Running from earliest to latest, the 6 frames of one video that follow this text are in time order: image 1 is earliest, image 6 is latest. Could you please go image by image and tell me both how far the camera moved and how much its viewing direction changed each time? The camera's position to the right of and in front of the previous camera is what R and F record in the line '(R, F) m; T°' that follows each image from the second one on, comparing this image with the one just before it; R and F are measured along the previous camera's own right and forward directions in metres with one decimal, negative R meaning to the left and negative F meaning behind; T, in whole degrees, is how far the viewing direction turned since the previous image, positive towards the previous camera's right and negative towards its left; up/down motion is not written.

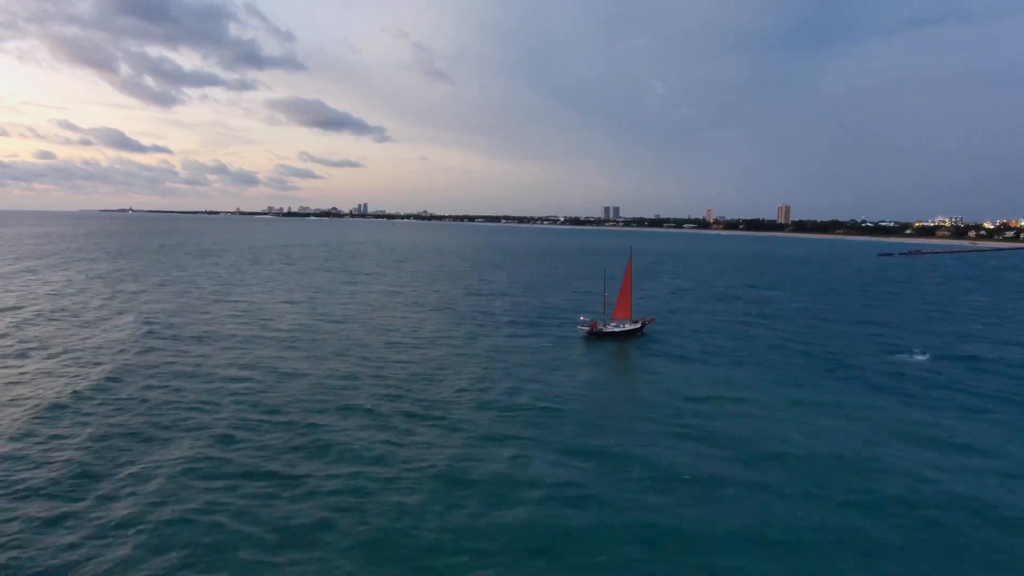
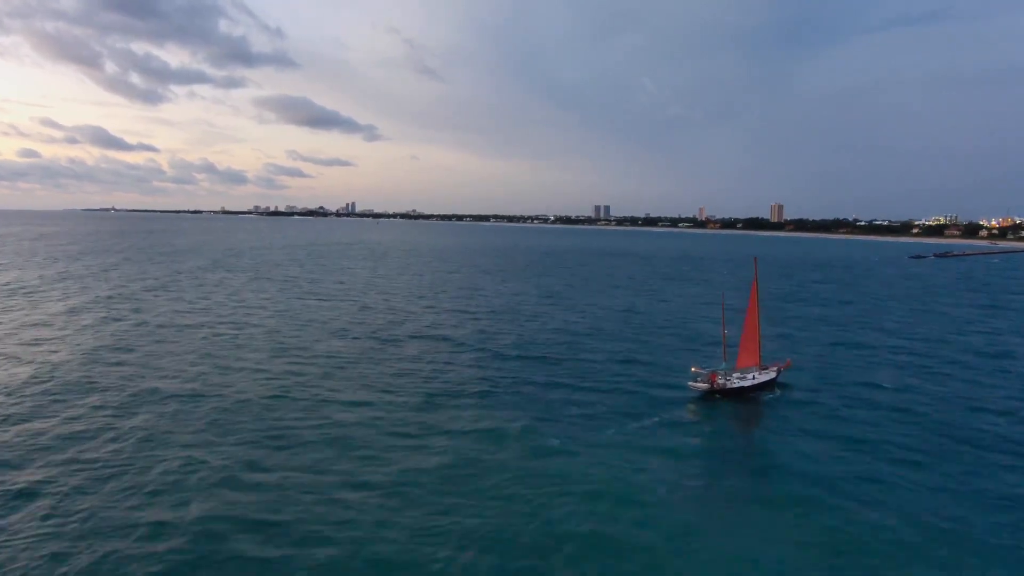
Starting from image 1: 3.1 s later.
(-3.3, +7.0) m; +1°
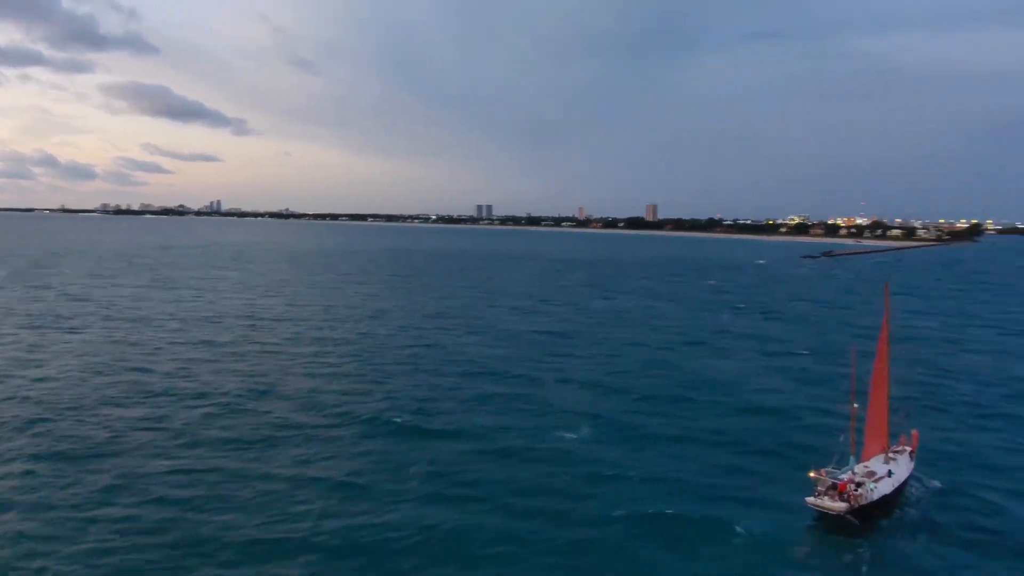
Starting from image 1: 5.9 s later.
(-4.2, +5.4) m; +10°
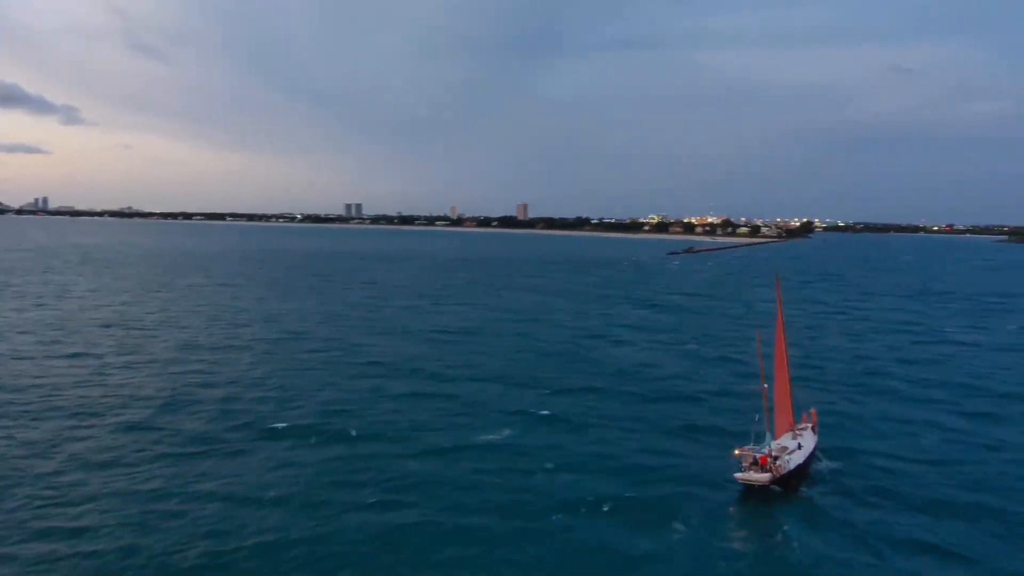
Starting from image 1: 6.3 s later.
(-1.8, 0.0) m; +11°
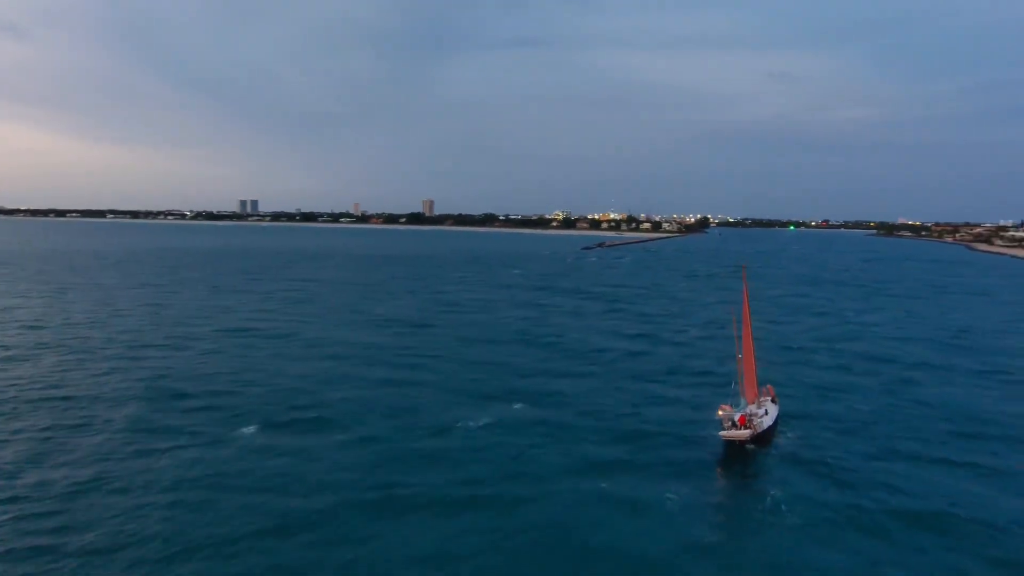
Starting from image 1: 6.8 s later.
(-2.6, -0.8) m; +8°
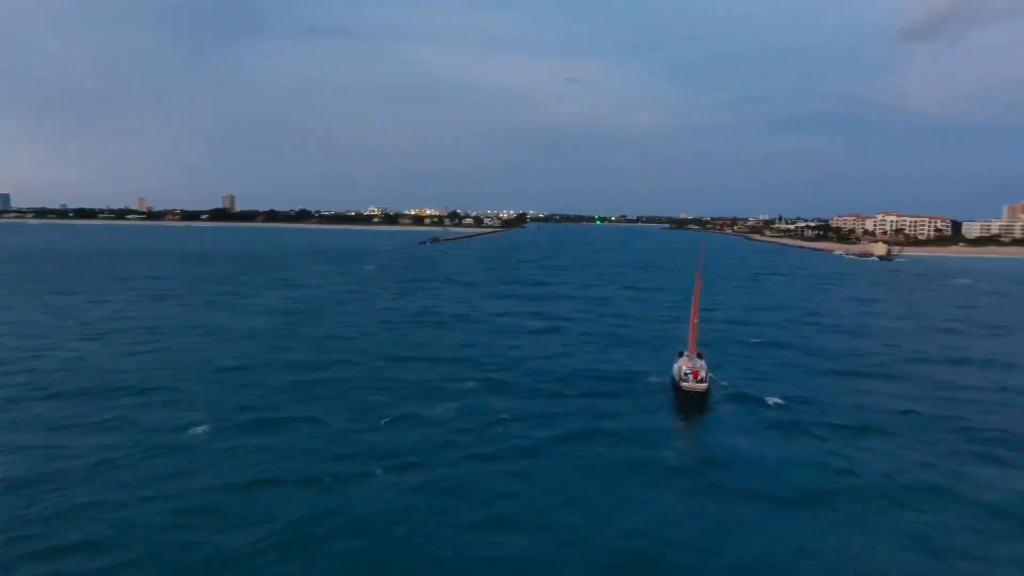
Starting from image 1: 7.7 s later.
(-5.2, -1.1) m; +16°
